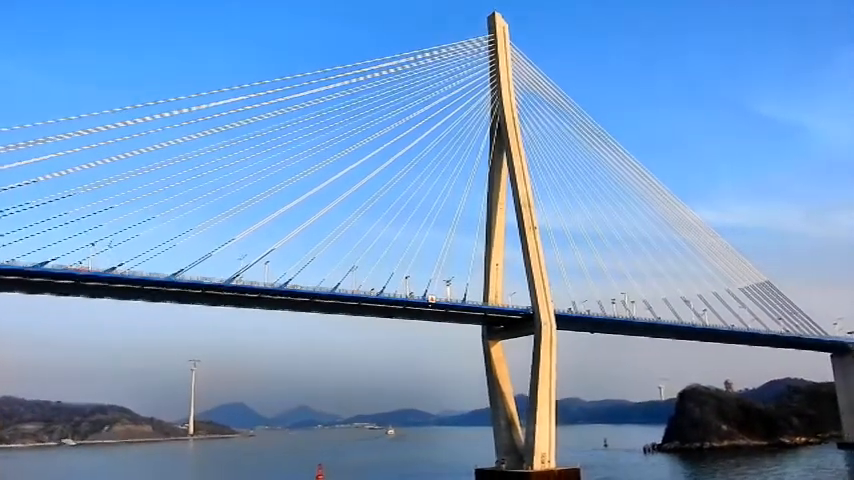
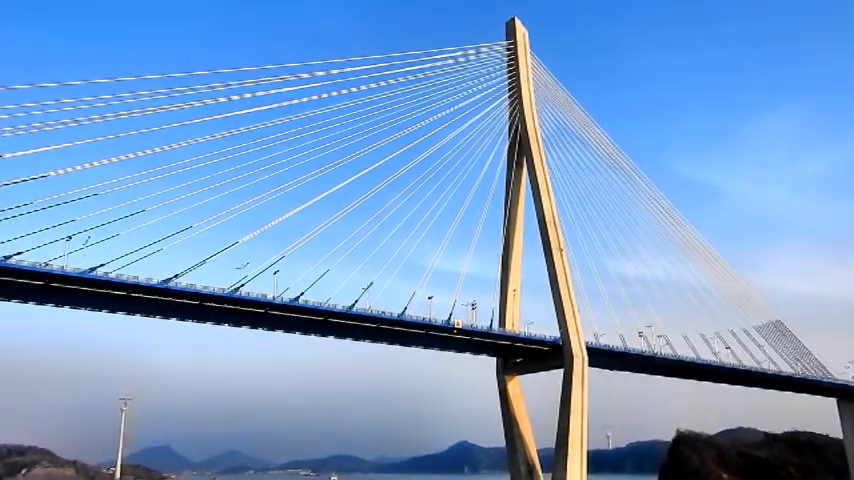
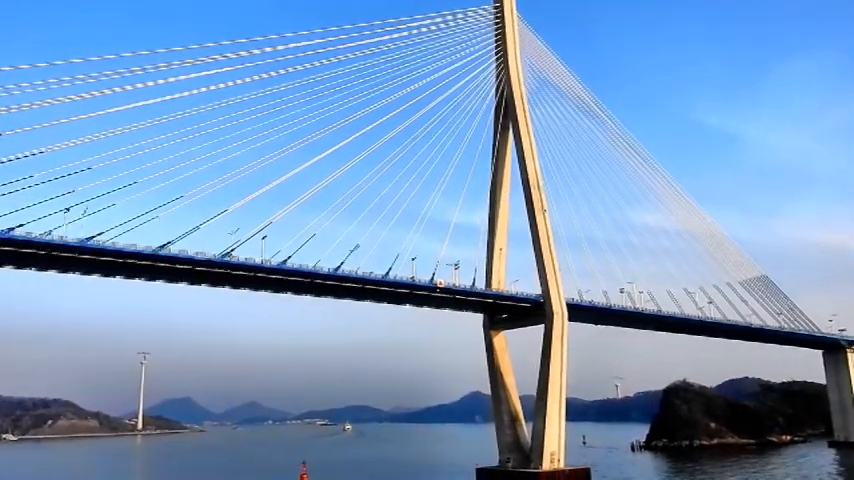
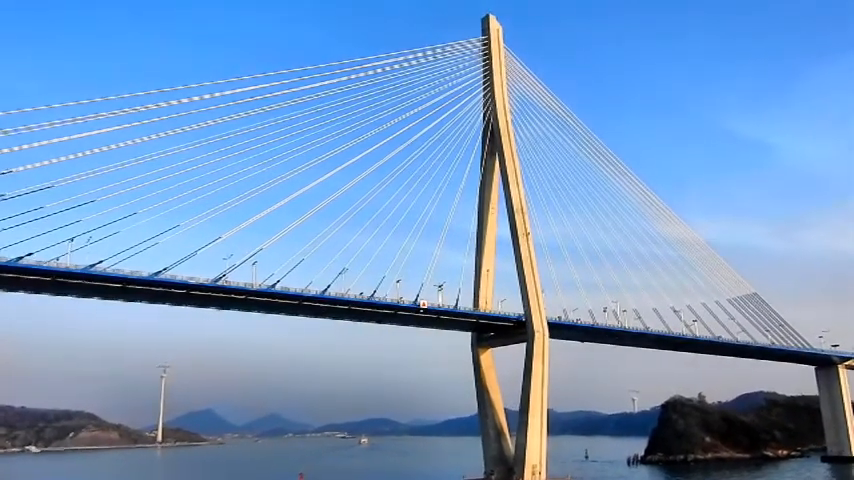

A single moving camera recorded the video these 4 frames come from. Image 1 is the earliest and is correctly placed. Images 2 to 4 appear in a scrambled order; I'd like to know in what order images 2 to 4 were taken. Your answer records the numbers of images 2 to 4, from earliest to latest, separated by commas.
4, 3, 2
